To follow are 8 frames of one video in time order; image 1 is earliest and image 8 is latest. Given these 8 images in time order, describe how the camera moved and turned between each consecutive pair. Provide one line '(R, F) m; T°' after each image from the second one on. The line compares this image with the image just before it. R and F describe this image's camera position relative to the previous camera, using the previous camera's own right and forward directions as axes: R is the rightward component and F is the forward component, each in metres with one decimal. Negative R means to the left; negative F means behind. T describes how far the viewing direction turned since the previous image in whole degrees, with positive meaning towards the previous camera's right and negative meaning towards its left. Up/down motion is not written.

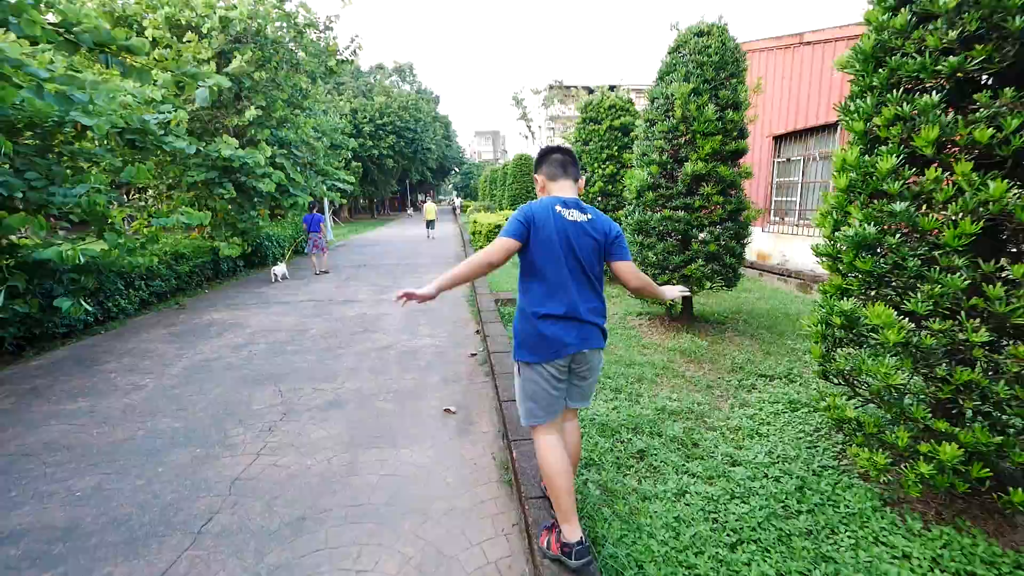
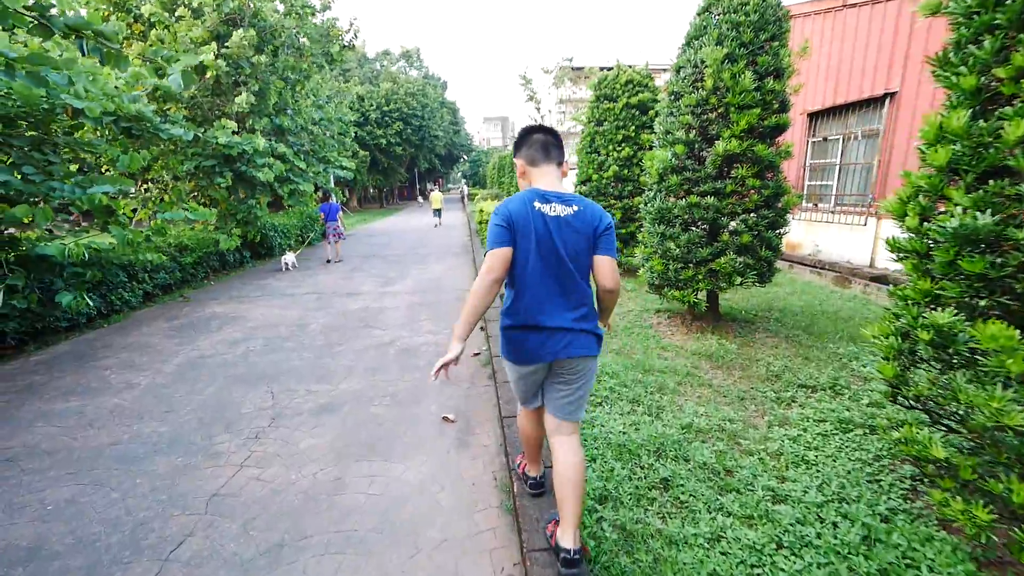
(+0.1, +0.4) m; -2°
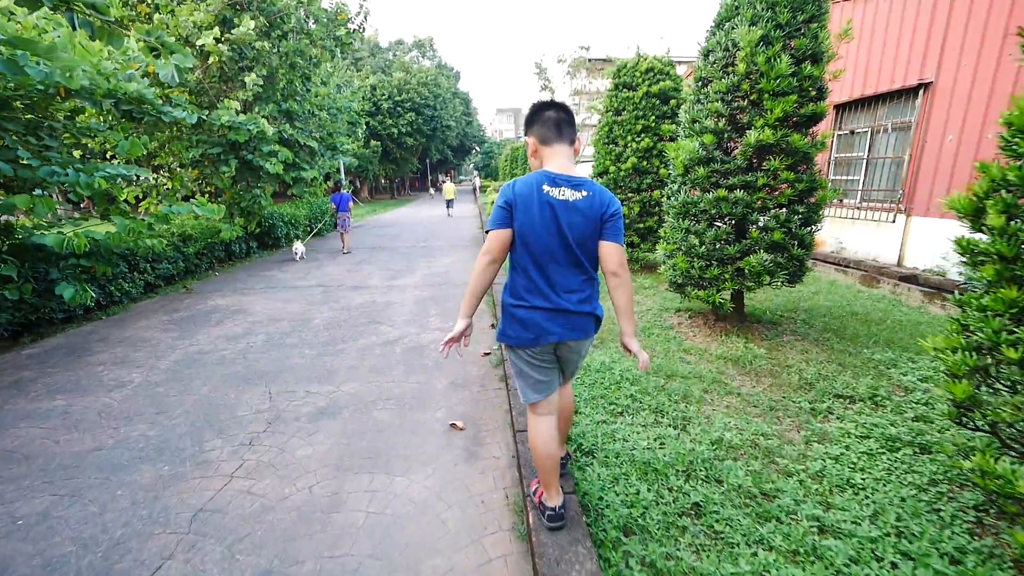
(-0.1, +0.2) m; -1°
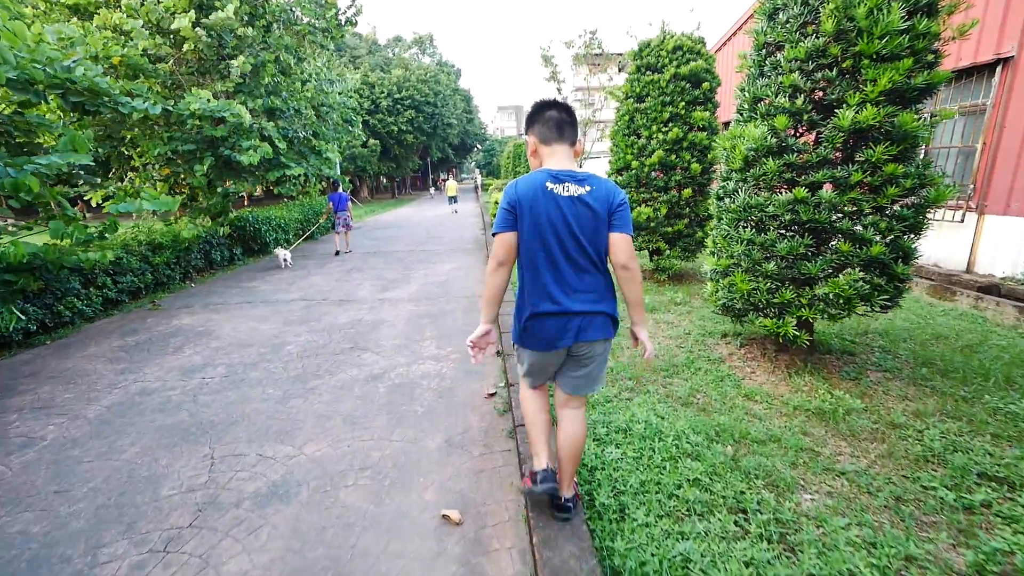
(-0.1, +0.8) m; 0°
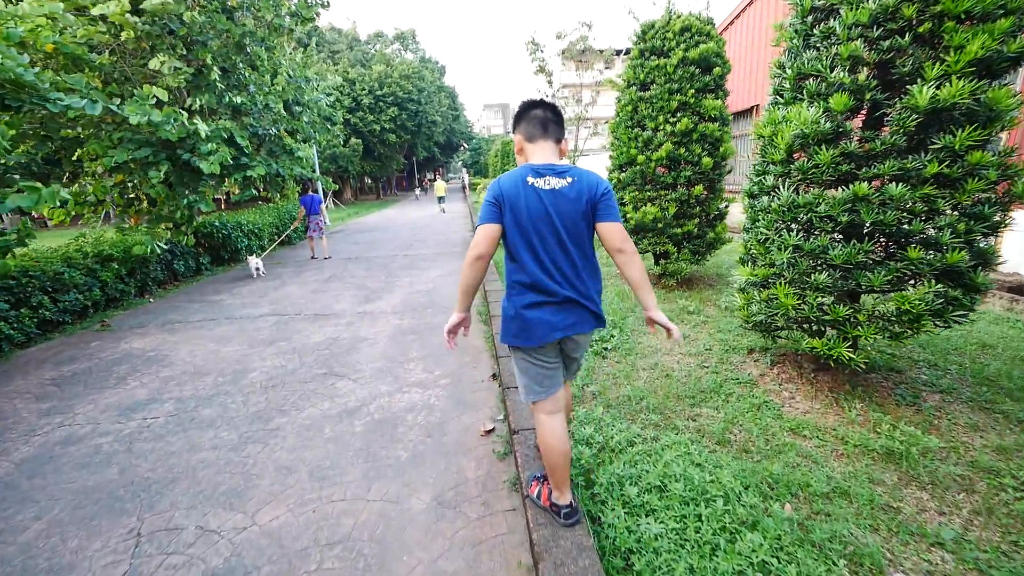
(-0.1, +0.5) m; +2°
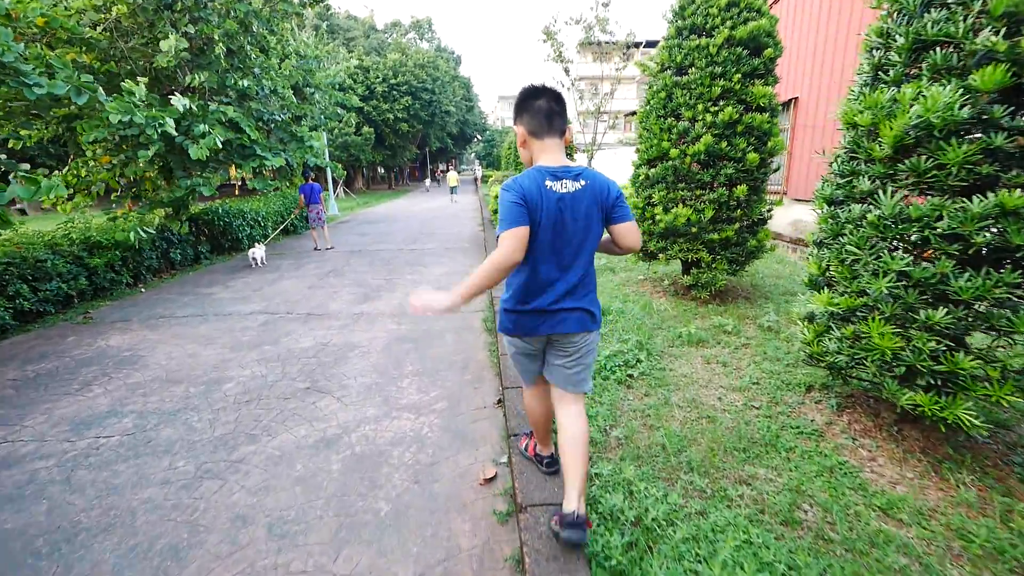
(0.0, +0.6) m; -2°
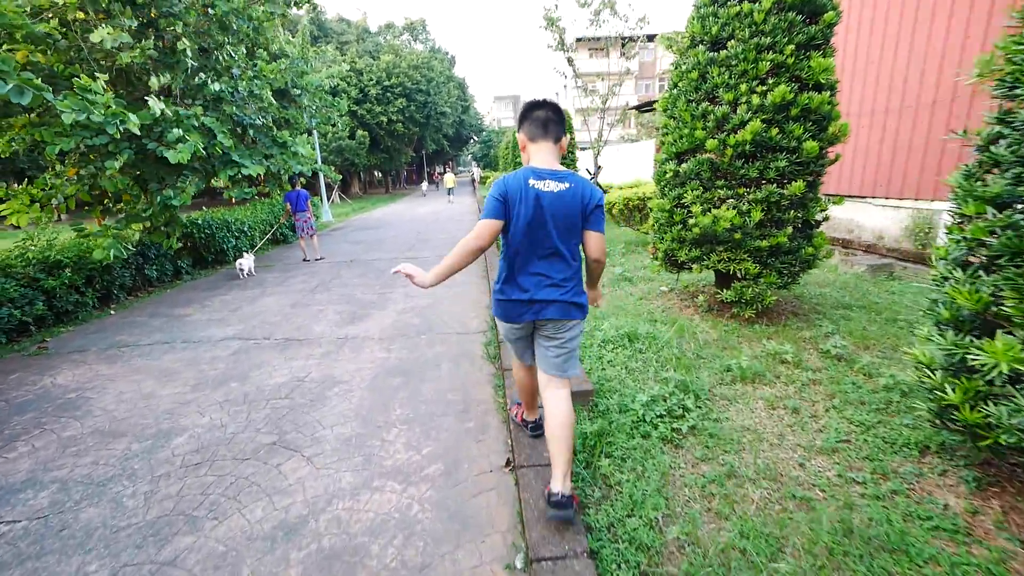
(0.0, +0.7) m; -1°
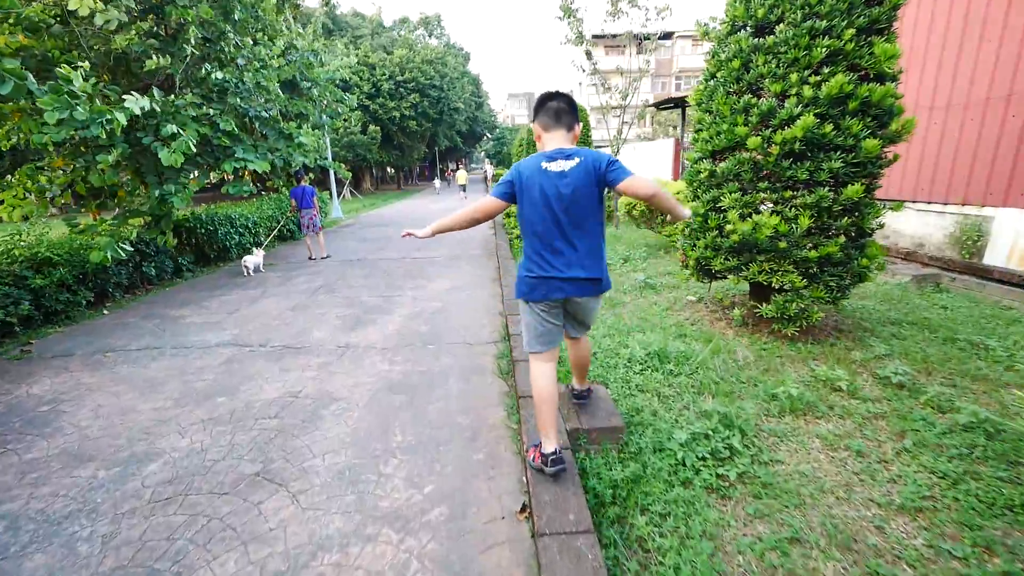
(-0.1, +0.4) m; -1°
